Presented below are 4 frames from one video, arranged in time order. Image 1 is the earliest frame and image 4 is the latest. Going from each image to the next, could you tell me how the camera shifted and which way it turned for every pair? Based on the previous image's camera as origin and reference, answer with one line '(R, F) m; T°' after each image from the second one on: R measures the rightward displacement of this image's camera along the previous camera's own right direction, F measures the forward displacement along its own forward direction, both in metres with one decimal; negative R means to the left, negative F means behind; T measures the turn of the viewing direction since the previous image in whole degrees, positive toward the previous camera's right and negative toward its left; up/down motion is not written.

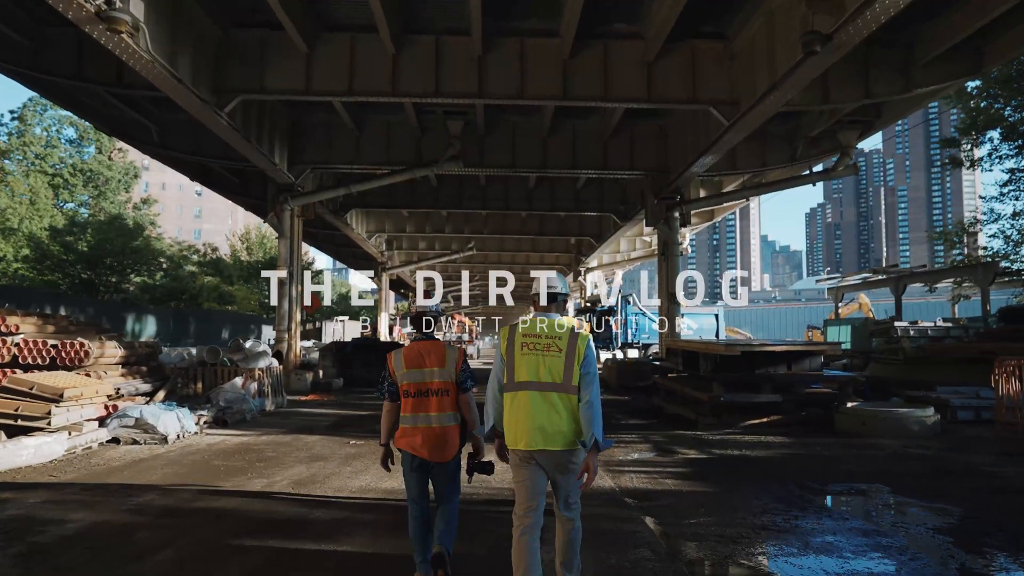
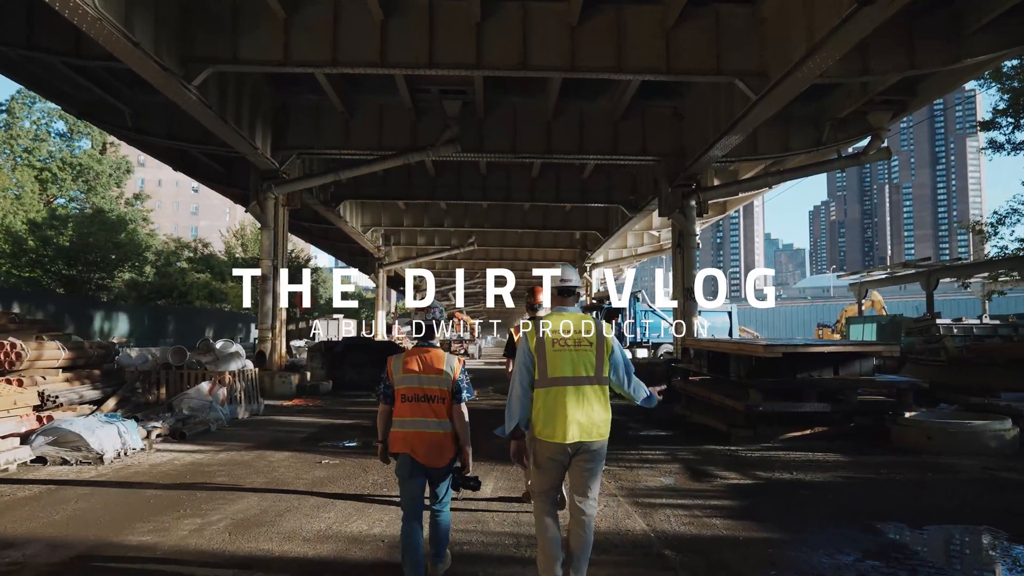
(0.0, +1.5) m; 0°
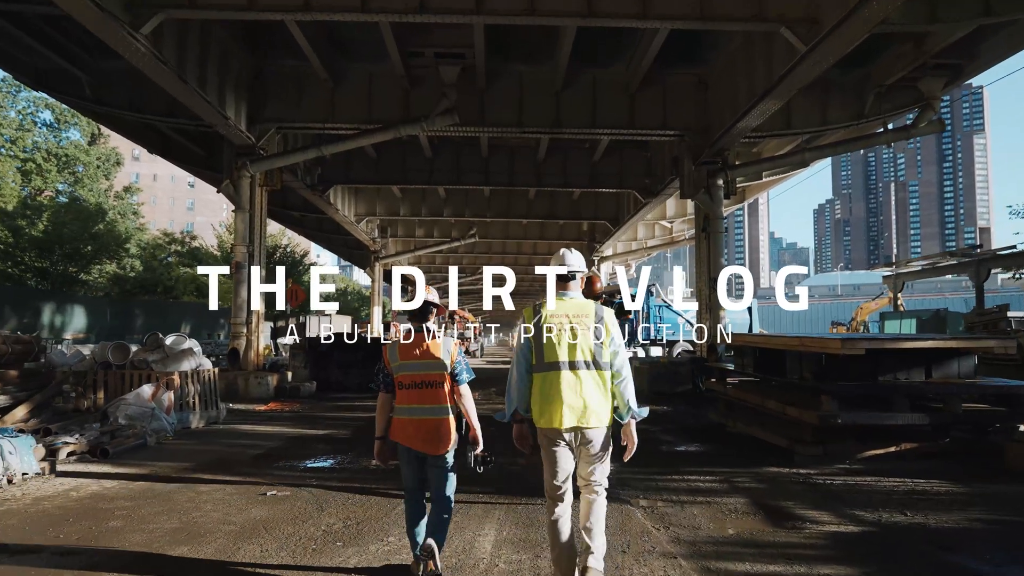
(0.0, +1.9) m; 0°
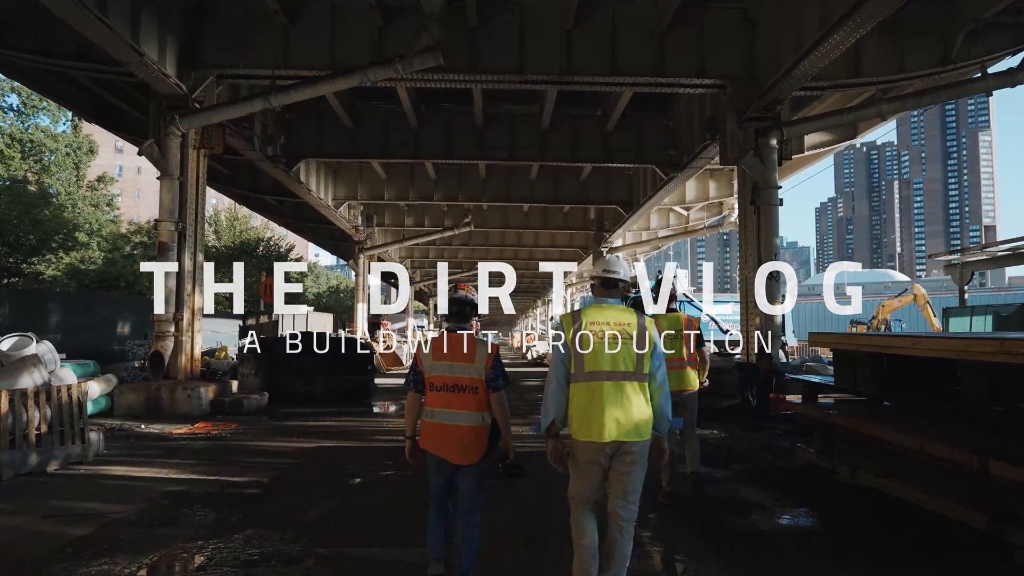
(0.0, +3.2) m; 0°
